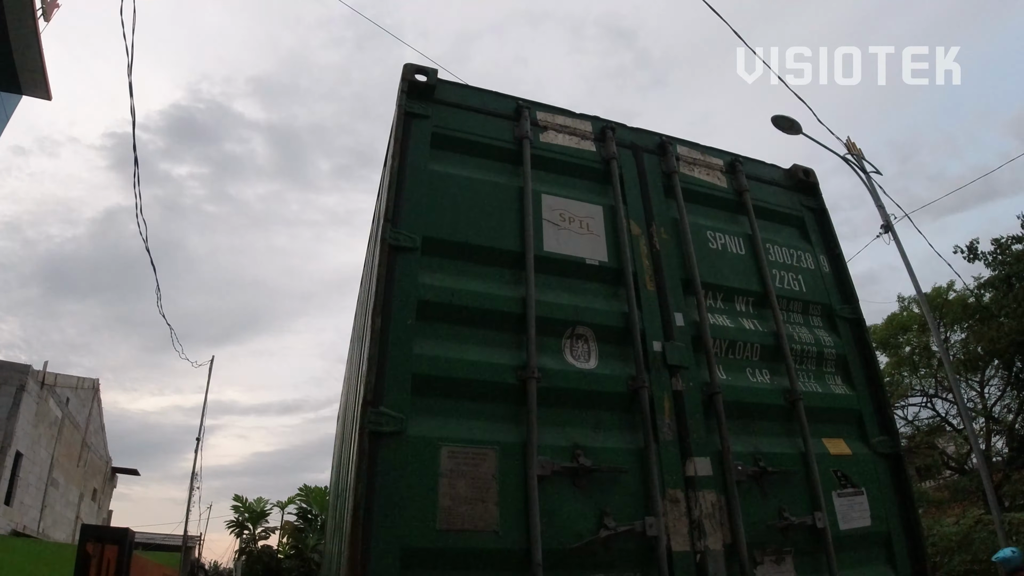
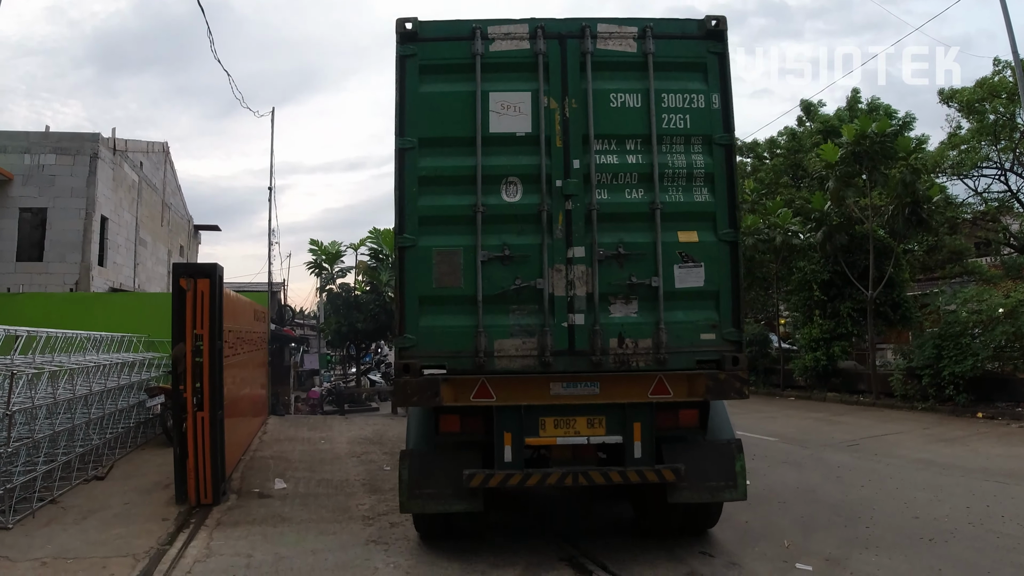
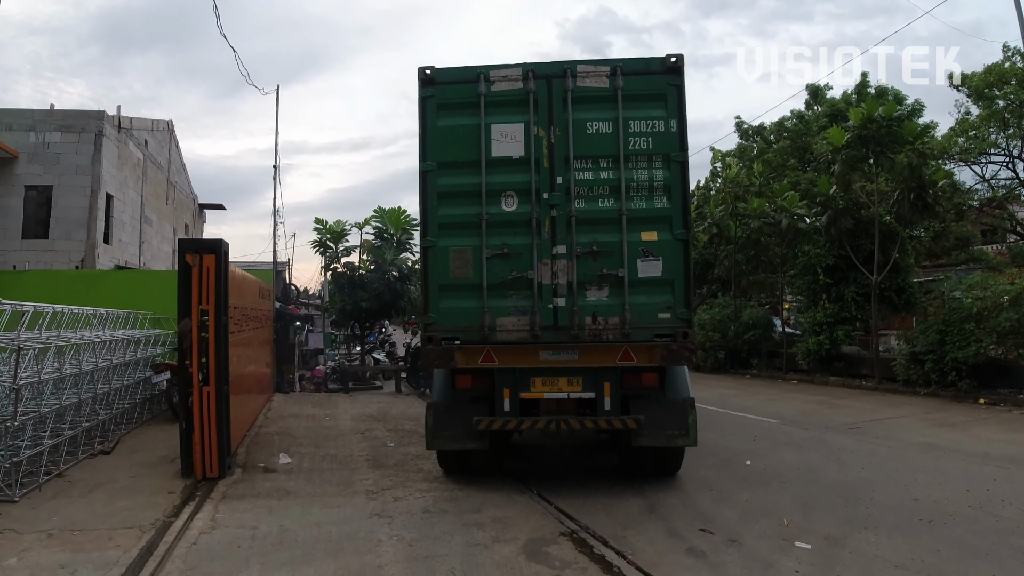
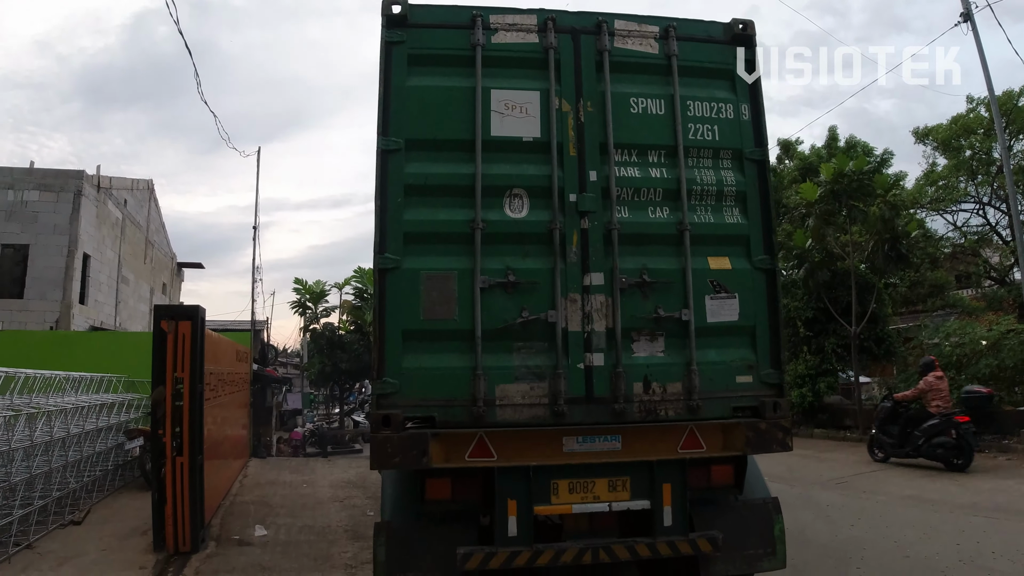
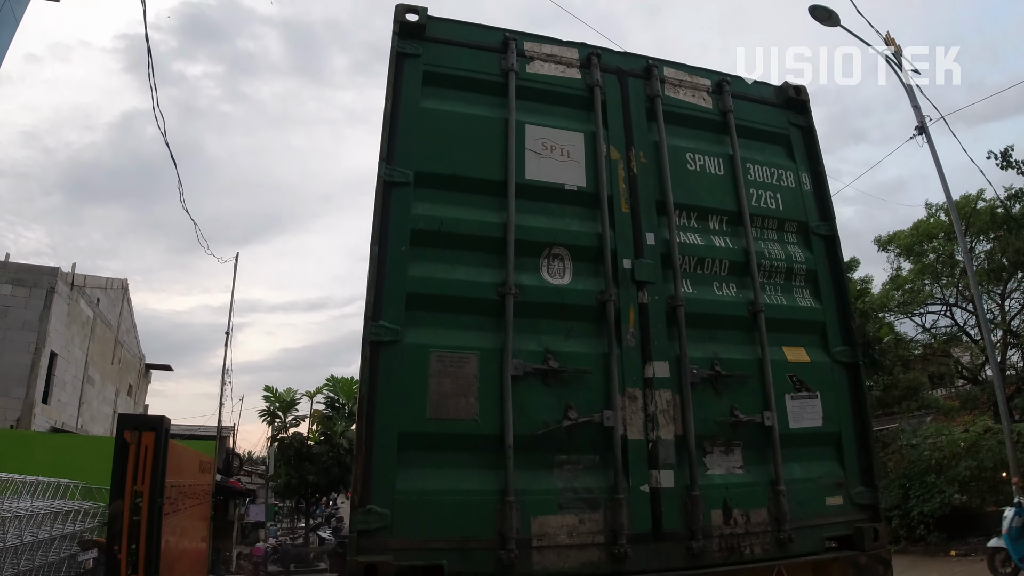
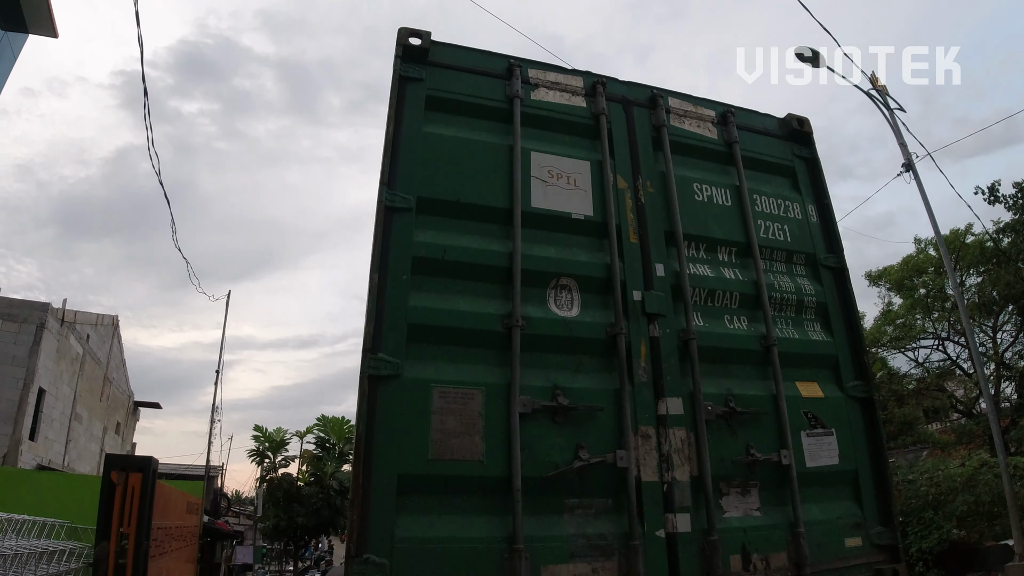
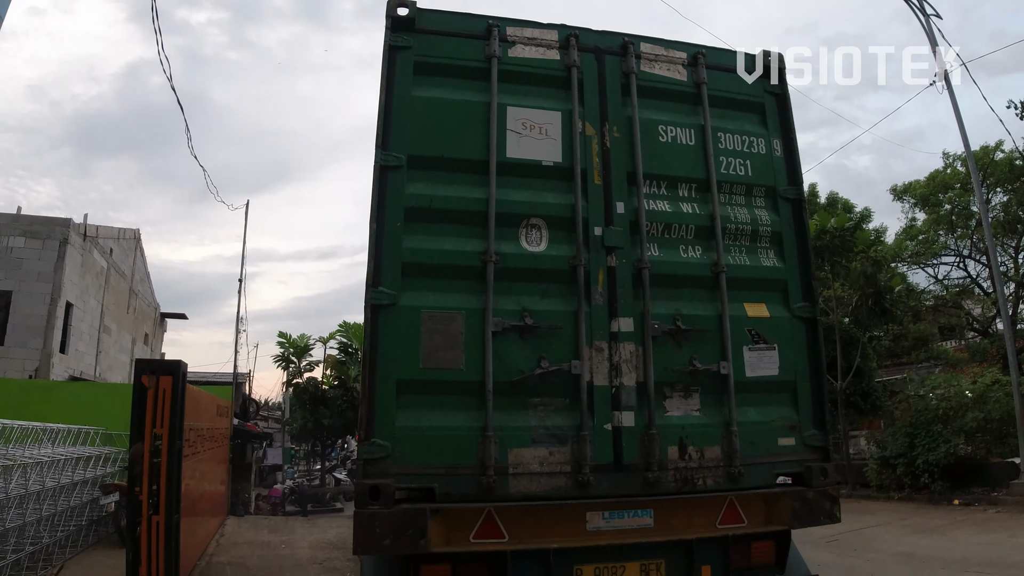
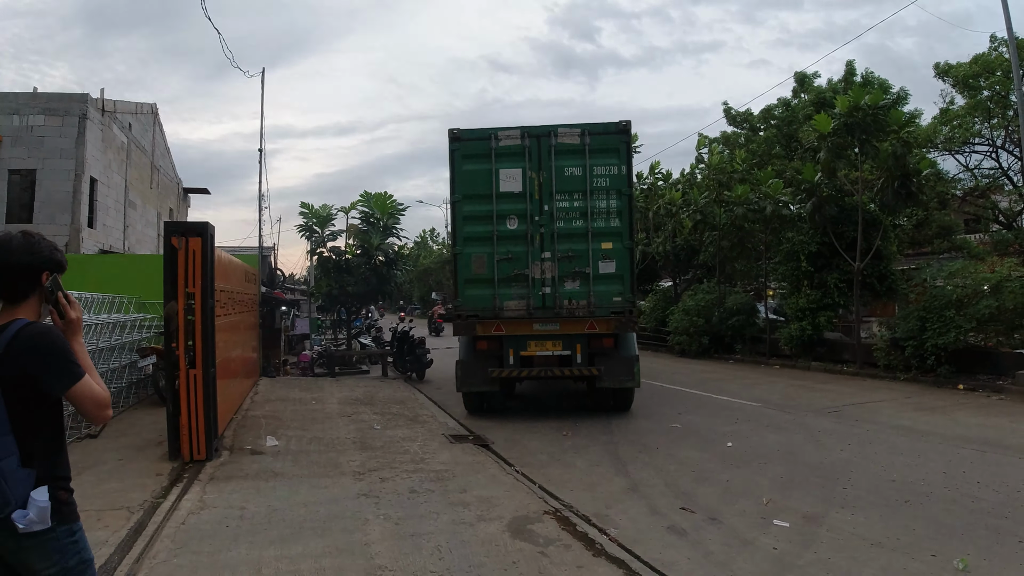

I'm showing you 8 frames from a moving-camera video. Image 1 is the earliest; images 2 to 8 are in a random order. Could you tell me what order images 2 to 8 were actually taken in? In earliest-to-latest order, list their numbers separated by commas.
6, 5, 7, 4, 2, 3, 8
